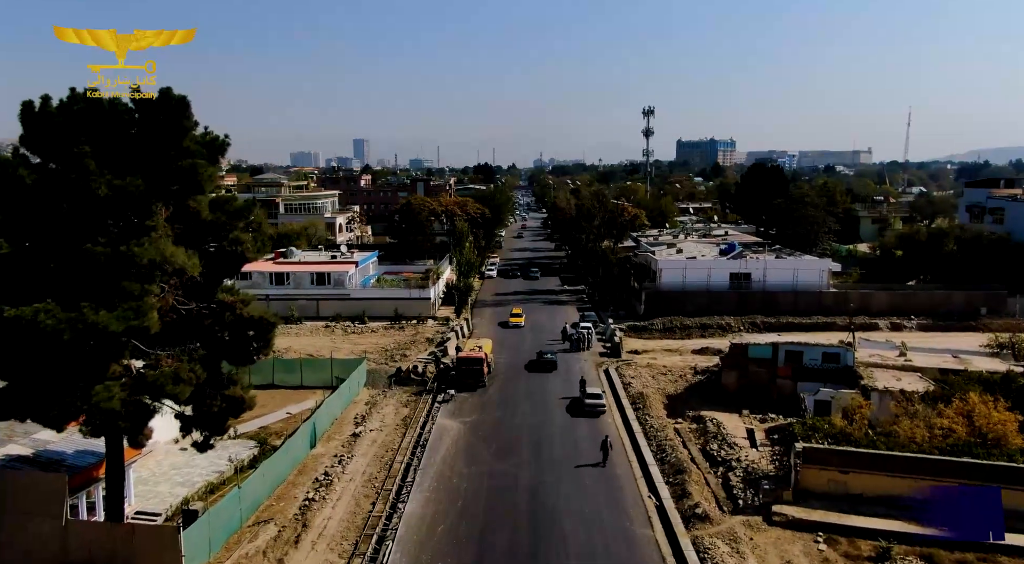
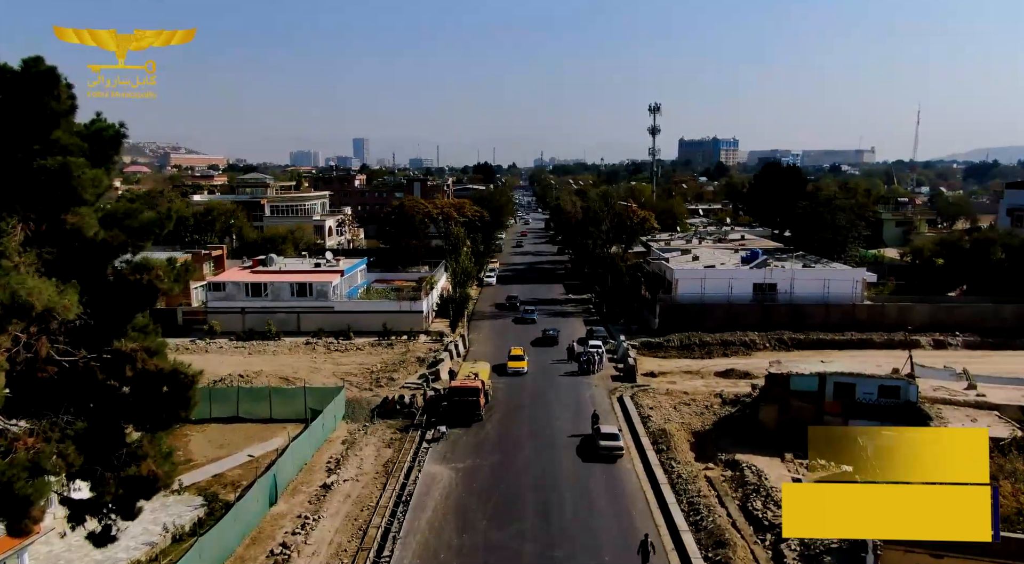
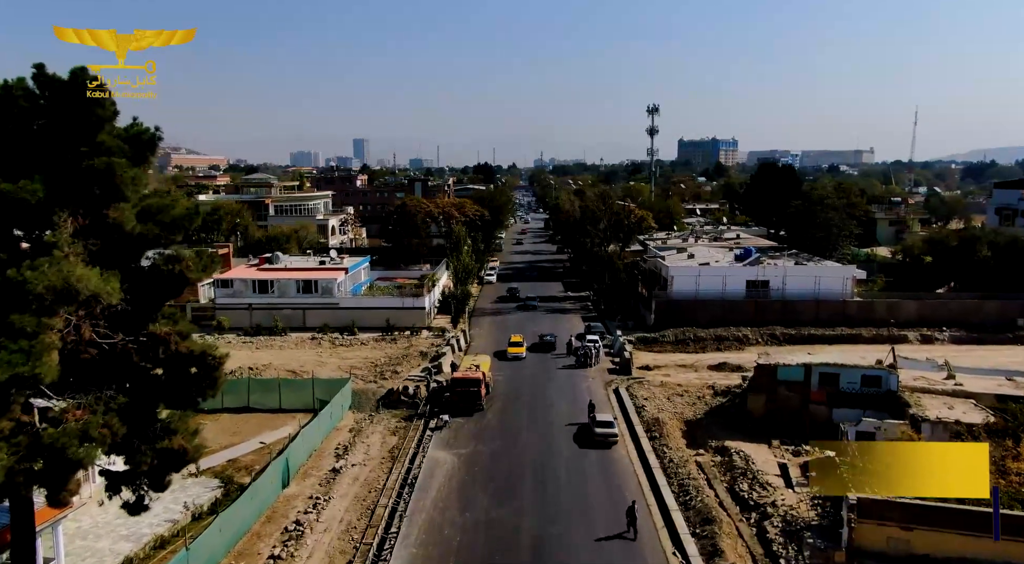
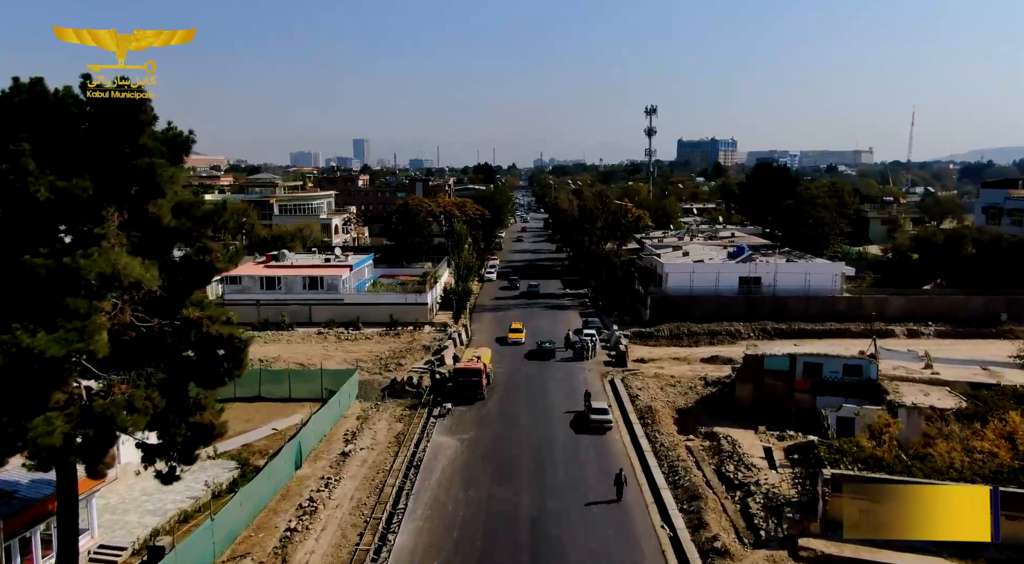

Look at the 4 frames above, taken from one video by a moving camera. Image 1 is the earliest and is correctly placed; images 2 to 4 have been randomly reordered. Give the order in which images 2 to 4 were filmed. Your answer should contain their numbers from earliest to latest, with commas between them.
4, 3, 2
